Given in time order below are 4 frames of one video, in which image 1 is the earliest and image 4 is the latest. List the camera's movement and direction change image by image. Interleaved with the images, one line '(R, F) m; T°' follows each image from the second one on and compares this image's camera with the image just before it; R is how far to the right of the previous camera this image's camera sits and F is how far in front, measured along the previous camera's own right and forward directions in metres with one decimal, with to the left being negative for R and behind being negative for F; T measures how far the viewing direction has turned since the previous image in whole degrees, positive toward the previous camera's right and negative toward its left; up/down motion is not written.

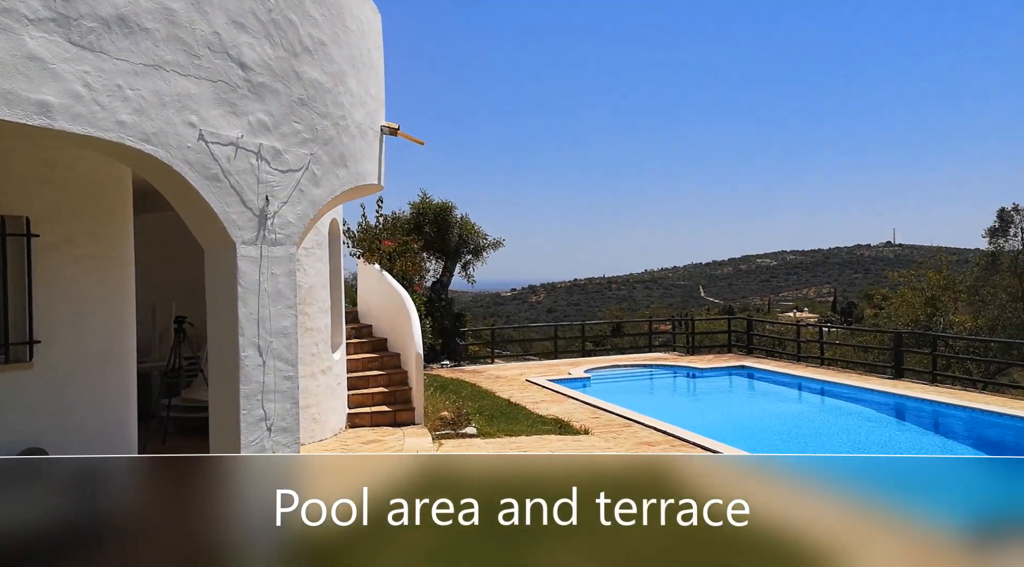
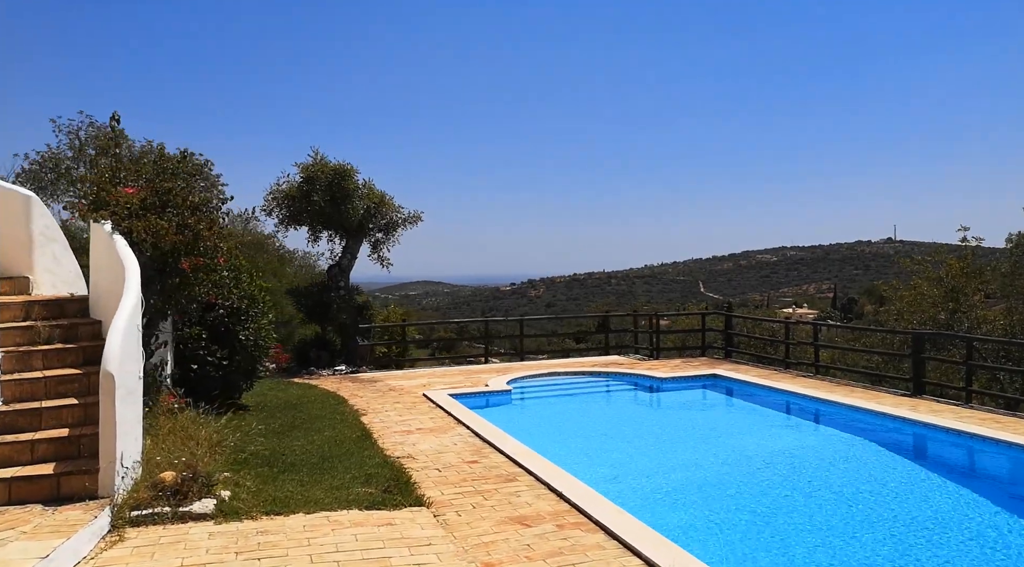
(+1.5, +3.7) m; 0°
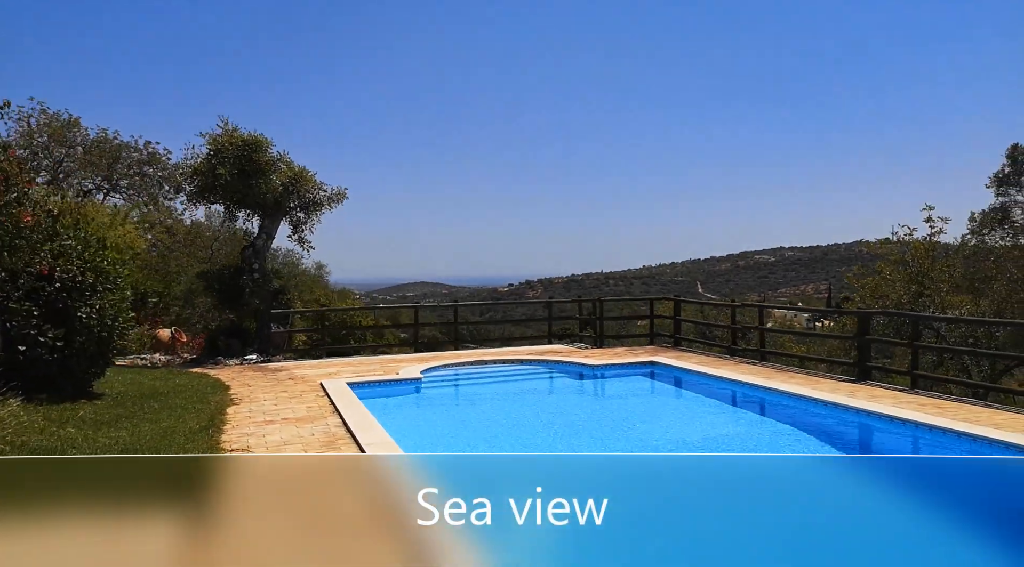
(+1.2, +1.1) m; 0°
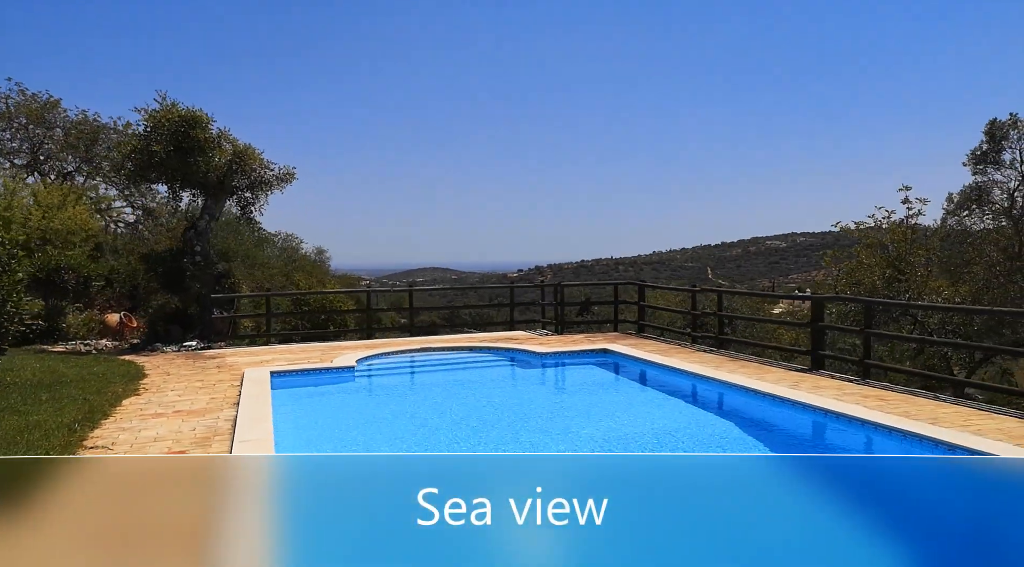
(+0.9, +0.6) m; -1°
